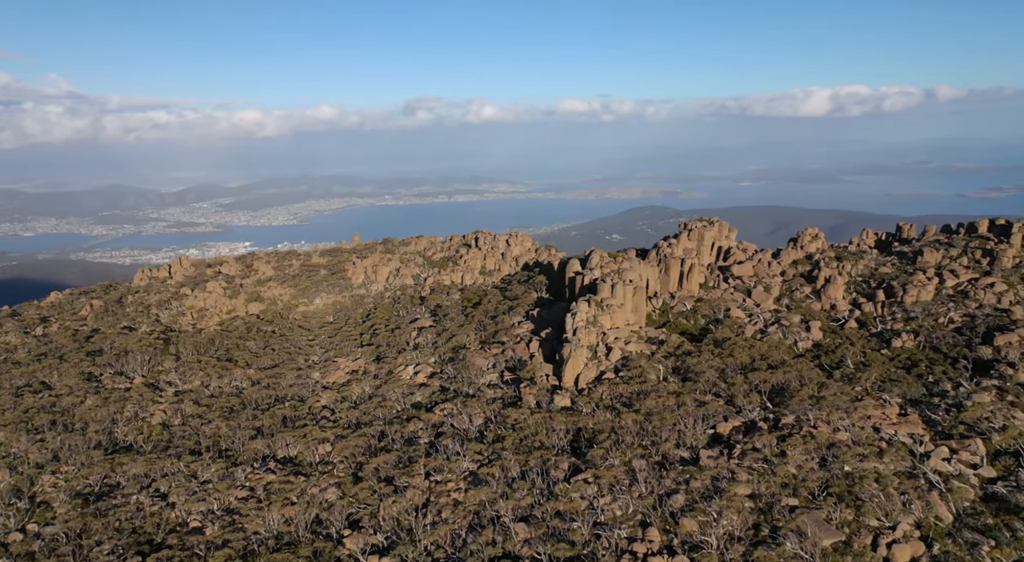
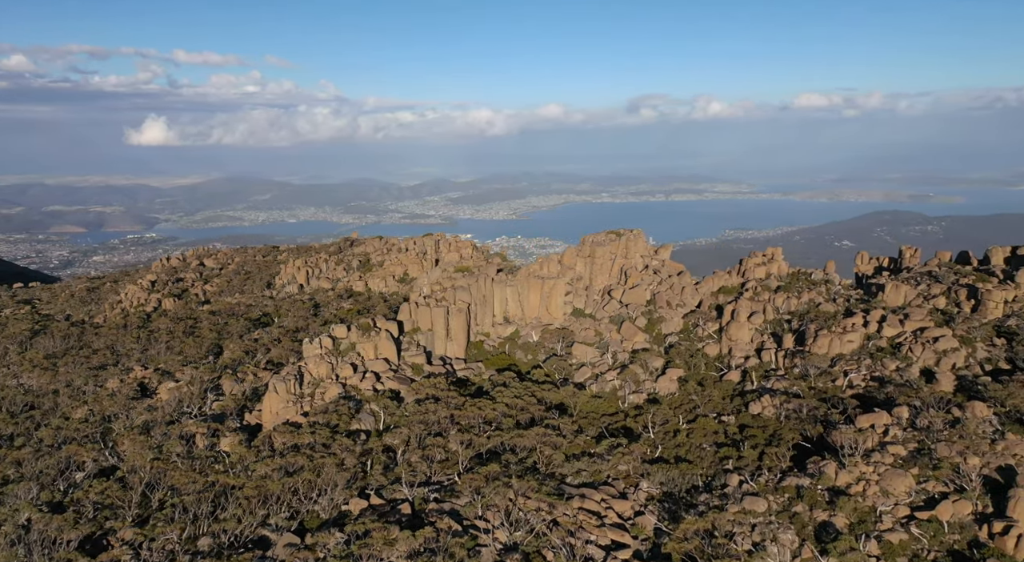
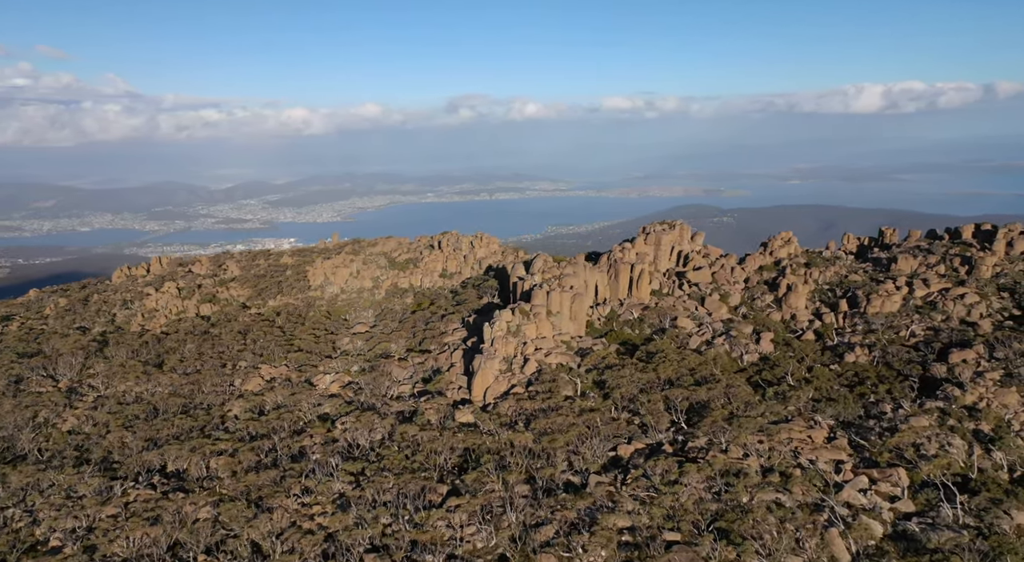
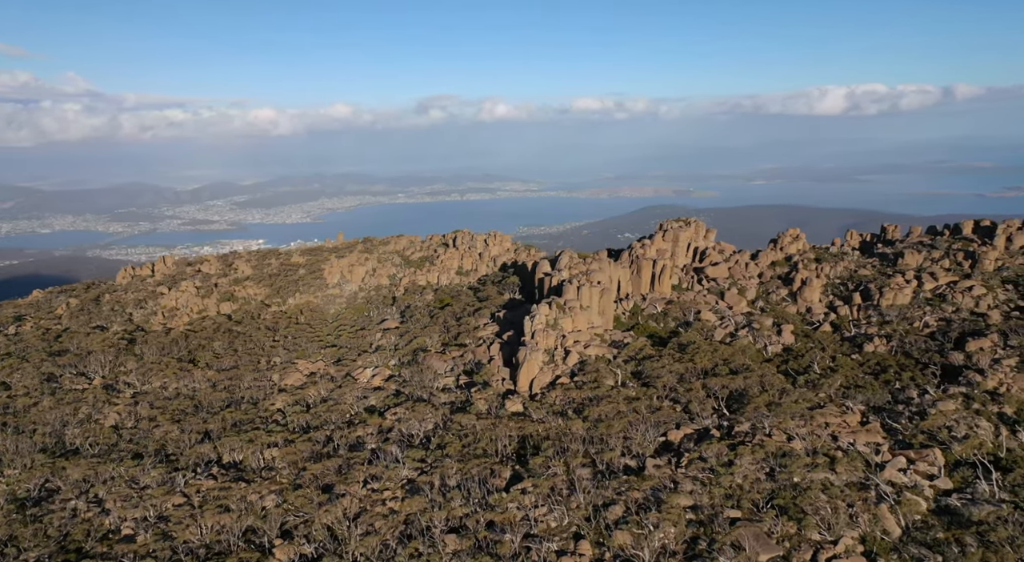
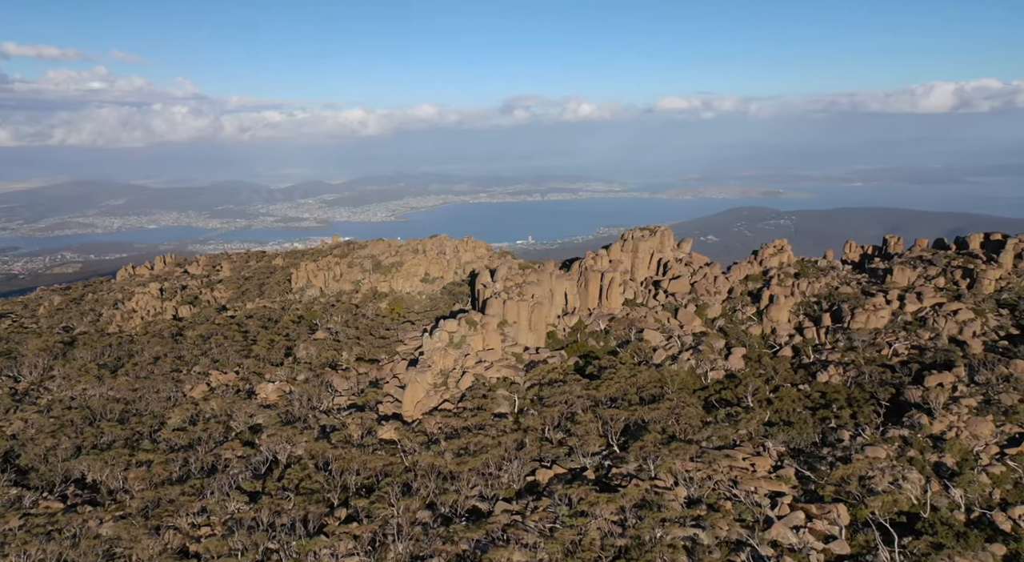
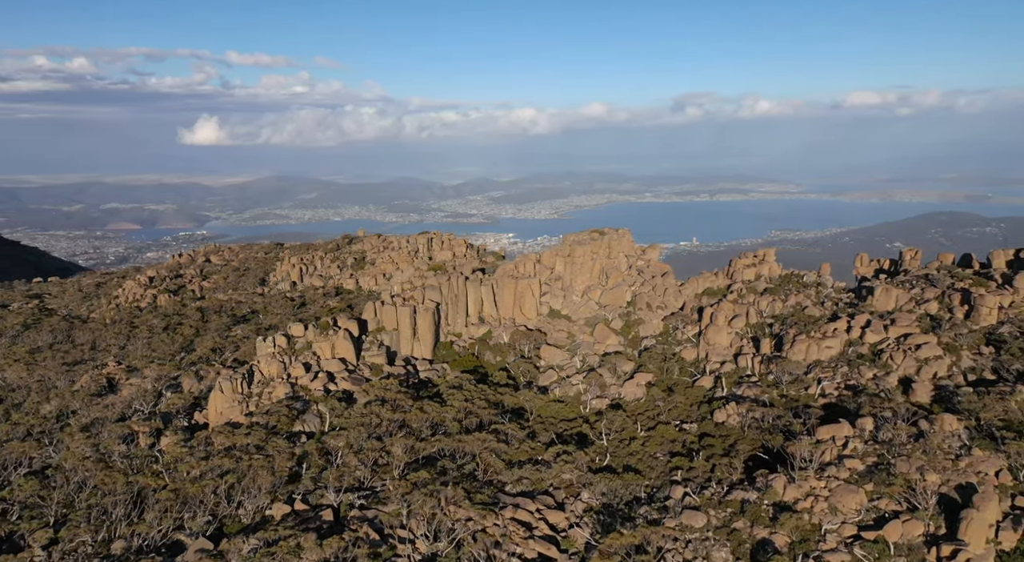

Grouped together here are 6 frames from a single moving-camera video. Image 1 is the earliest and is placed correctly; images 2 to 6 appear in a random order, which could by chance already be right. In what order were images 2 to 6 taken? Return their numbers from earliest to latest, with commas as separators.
4, 3, 5, 2, 6
